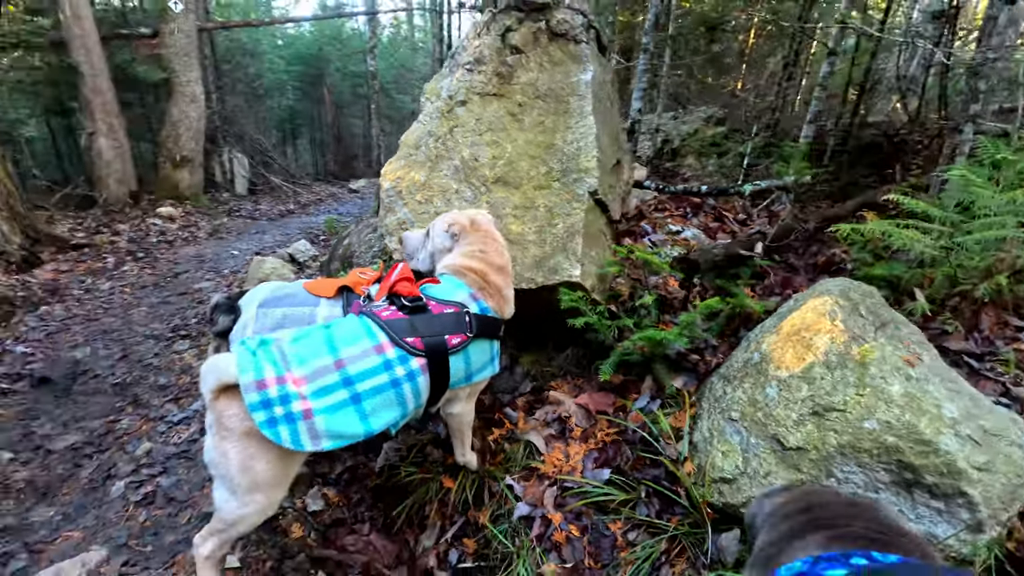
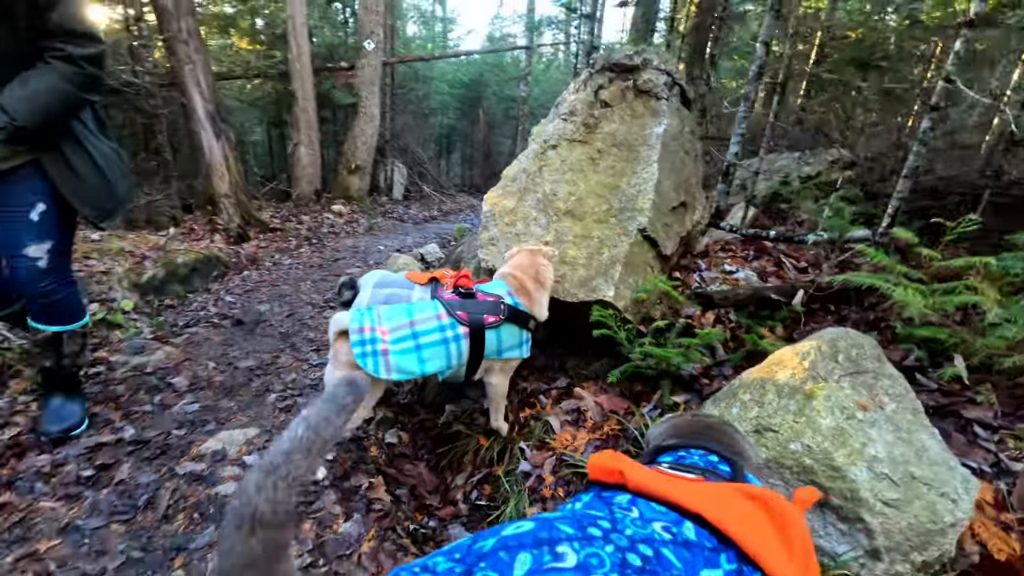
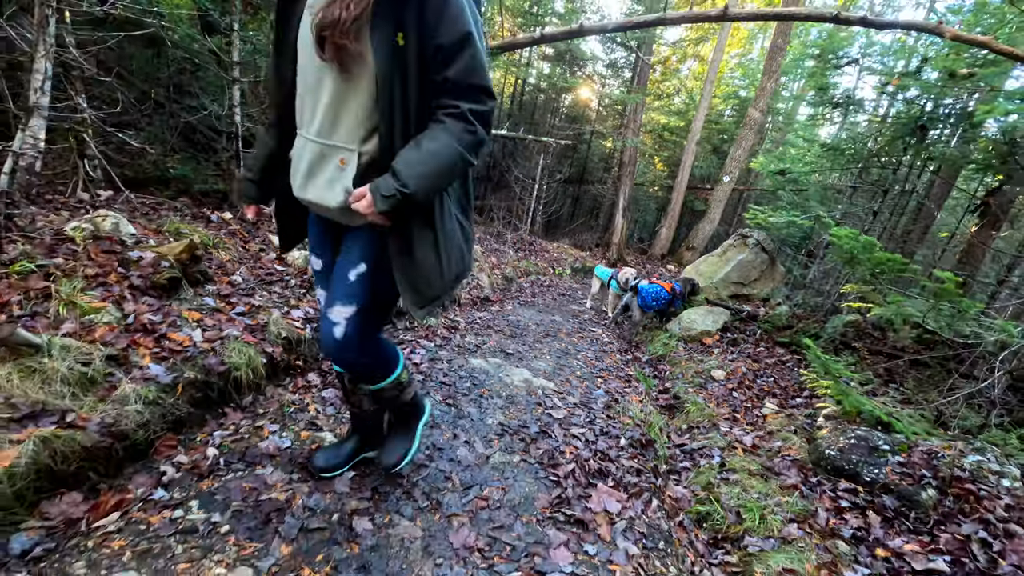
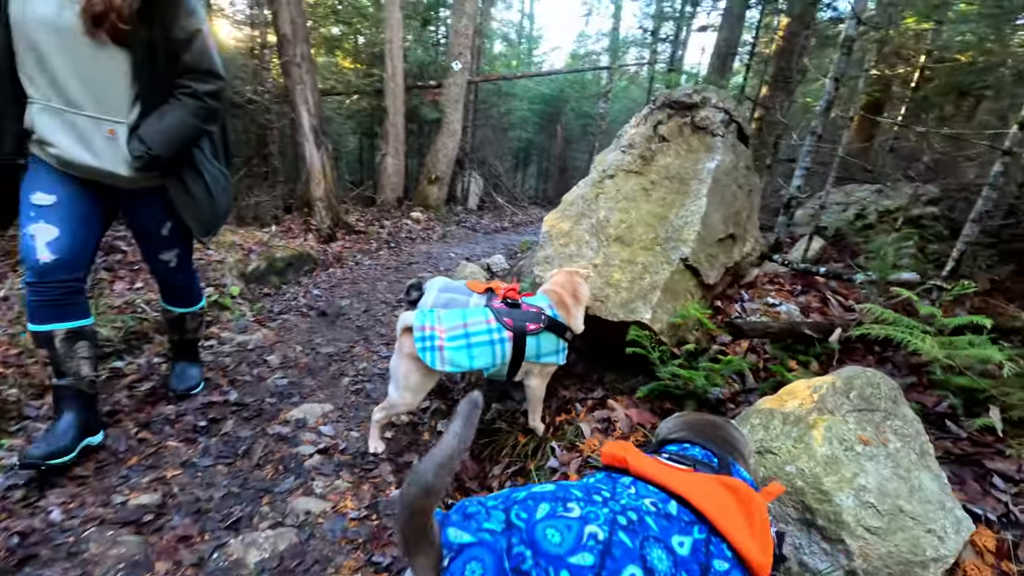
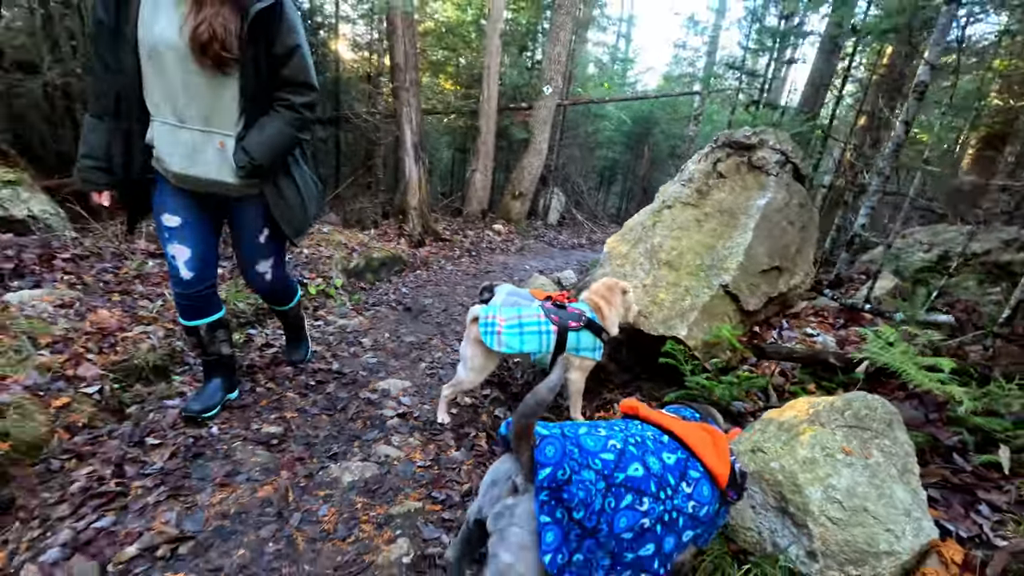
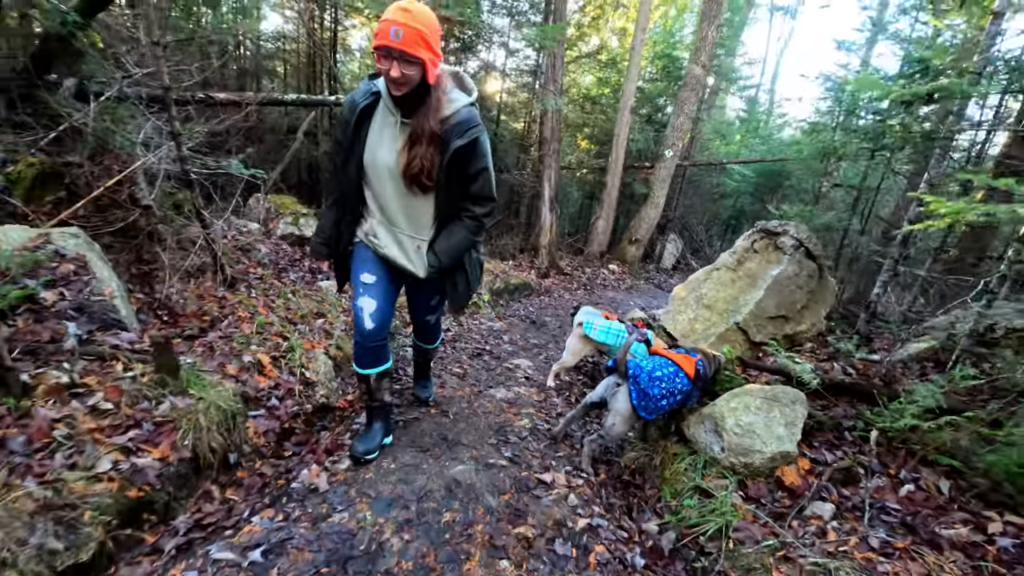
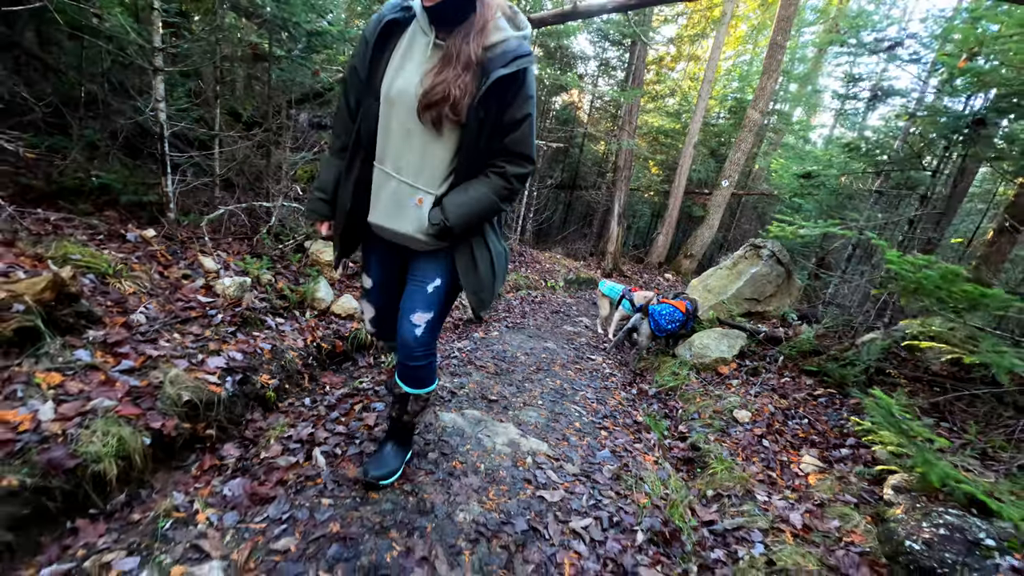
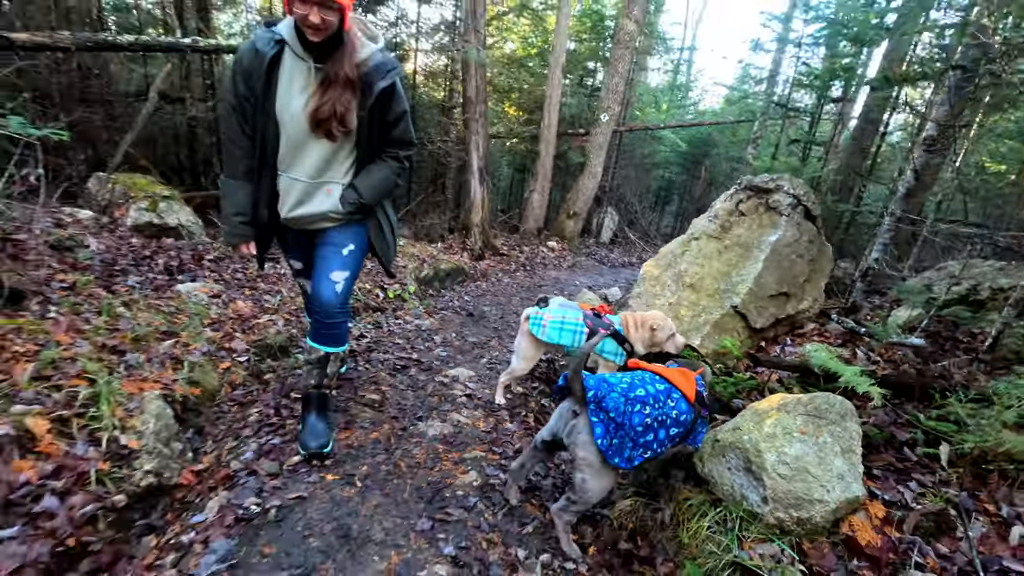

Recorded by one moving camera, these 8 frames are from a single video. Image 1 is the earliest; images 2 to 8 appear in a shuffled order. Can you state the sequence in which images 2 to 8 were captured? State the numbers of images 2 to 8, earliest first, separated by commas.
2, 4, 5, 8, 6, 7, 3
